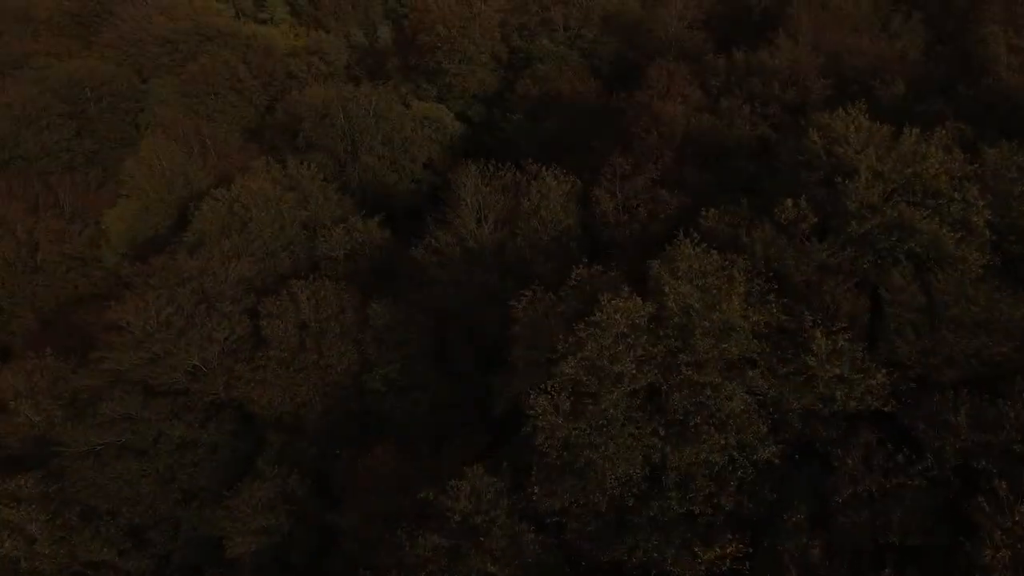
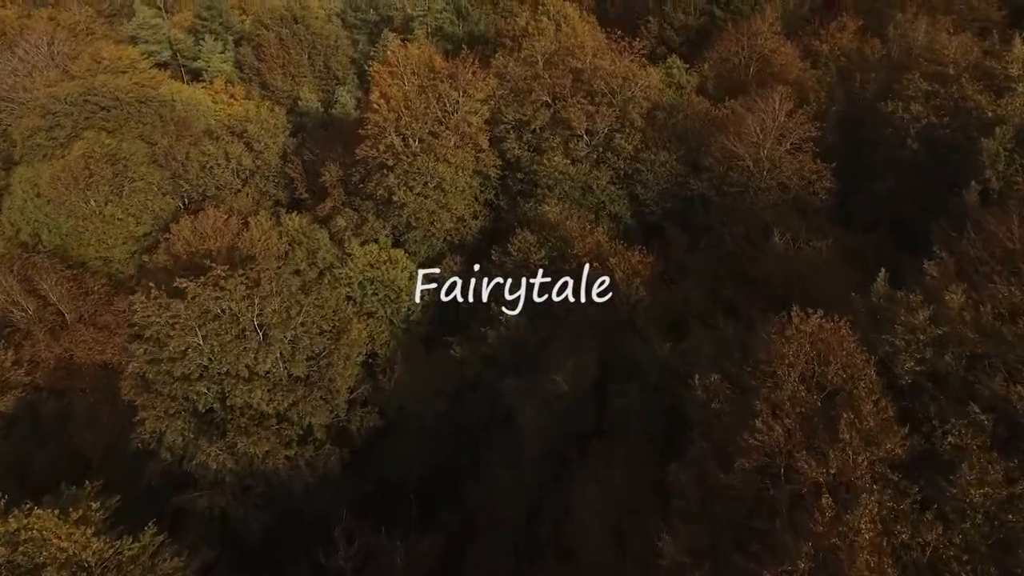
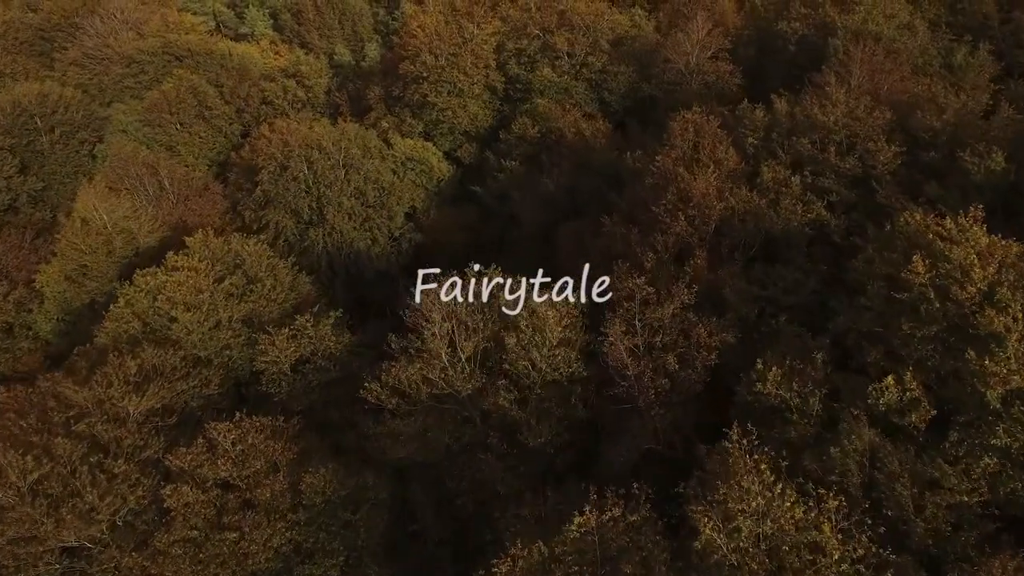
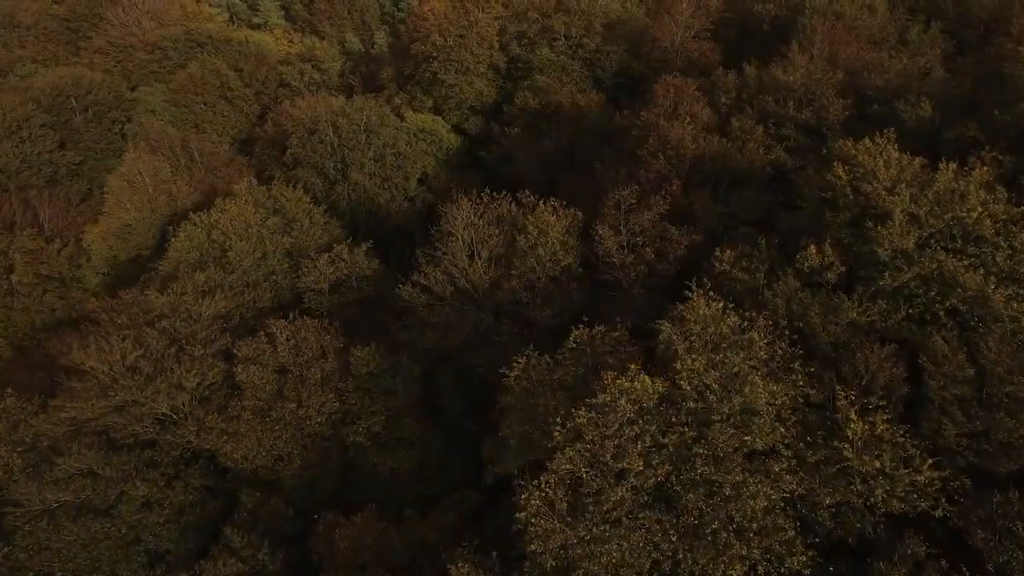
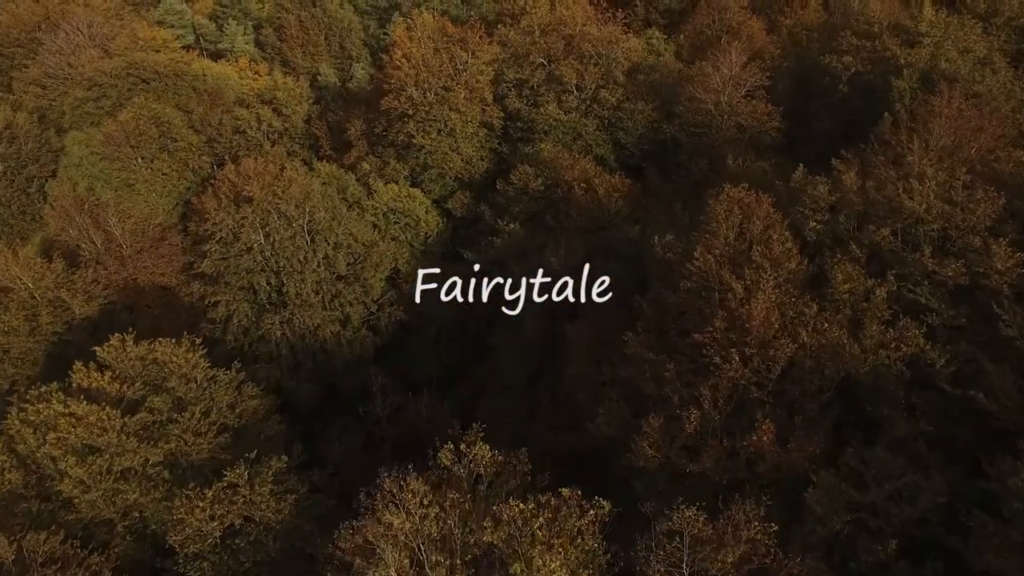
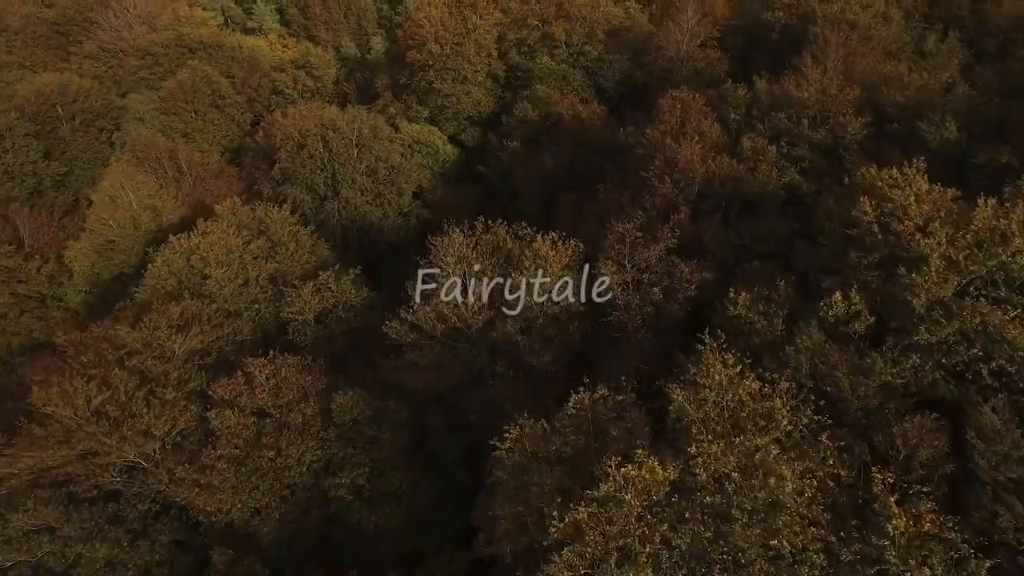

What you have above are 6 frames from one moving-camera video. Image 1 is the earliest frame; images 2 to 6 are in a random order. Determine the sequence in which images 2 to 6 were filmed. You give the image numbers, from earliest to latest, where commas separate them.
4, 6, 3, 5, 2
